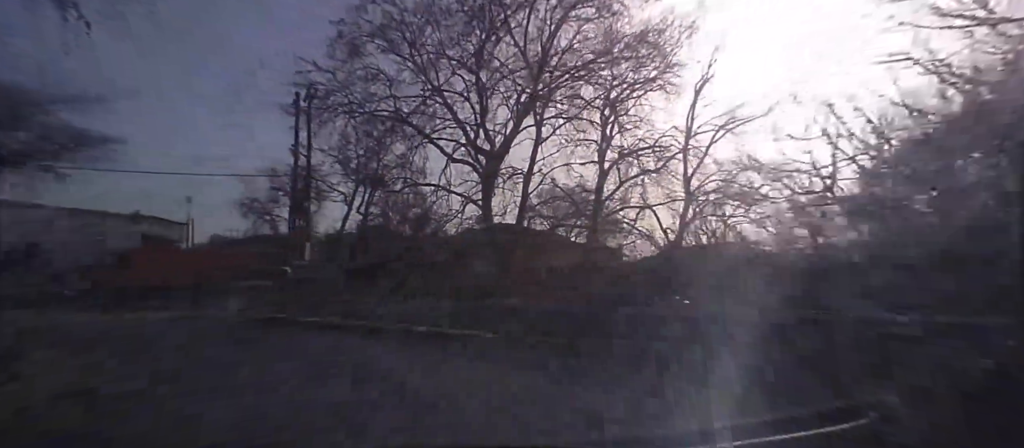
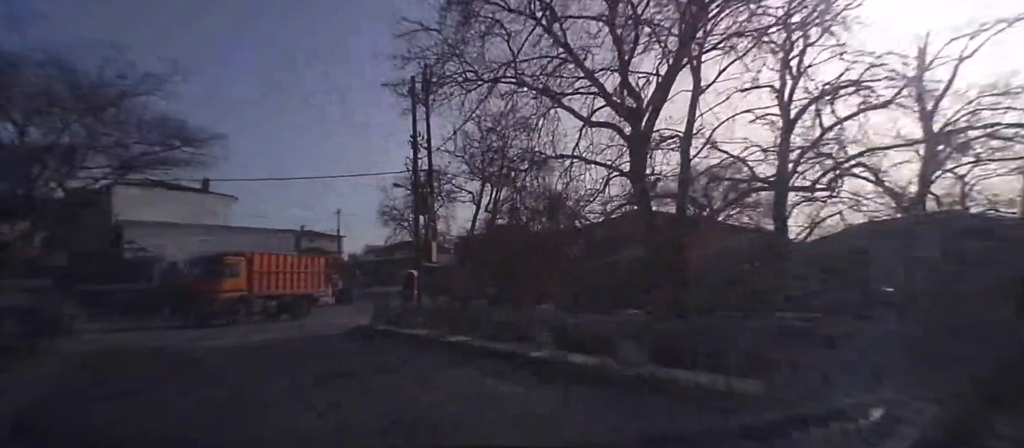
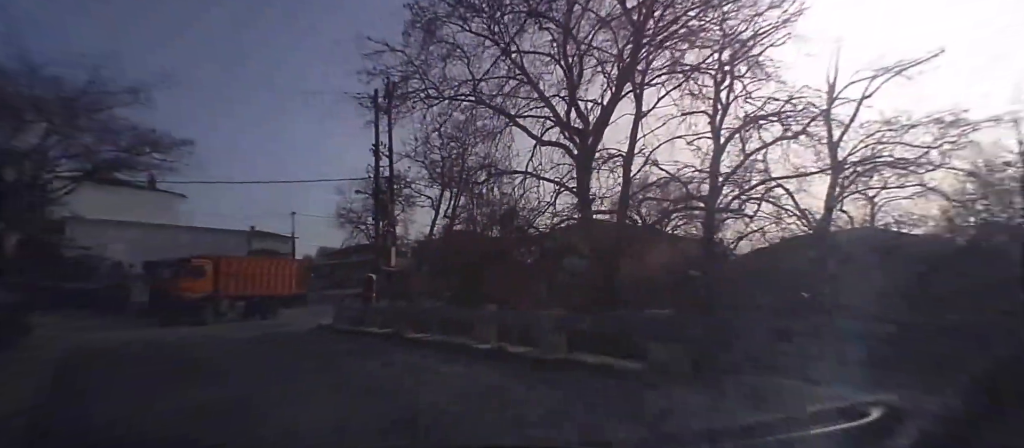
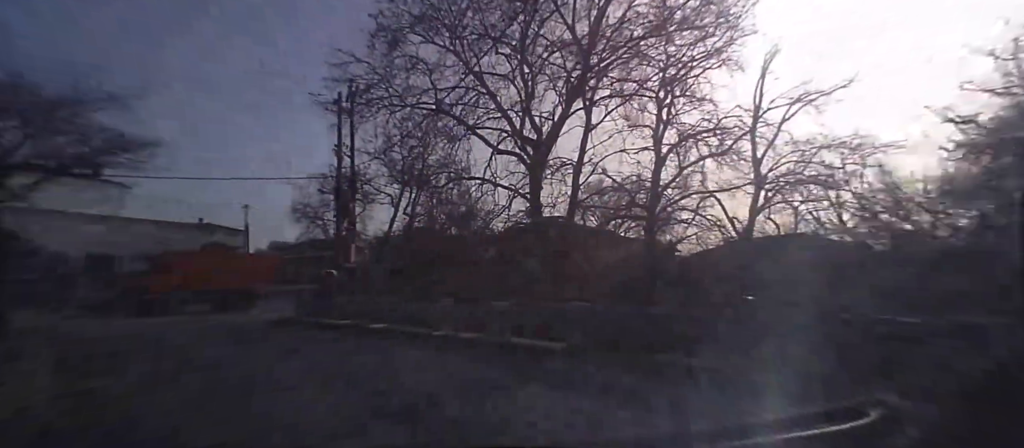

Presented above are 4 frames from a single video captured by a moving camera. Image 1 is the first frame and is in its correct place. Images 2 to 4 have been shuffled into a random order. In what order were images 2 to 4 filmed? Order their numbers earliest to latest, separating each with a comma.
4, 3, 2
